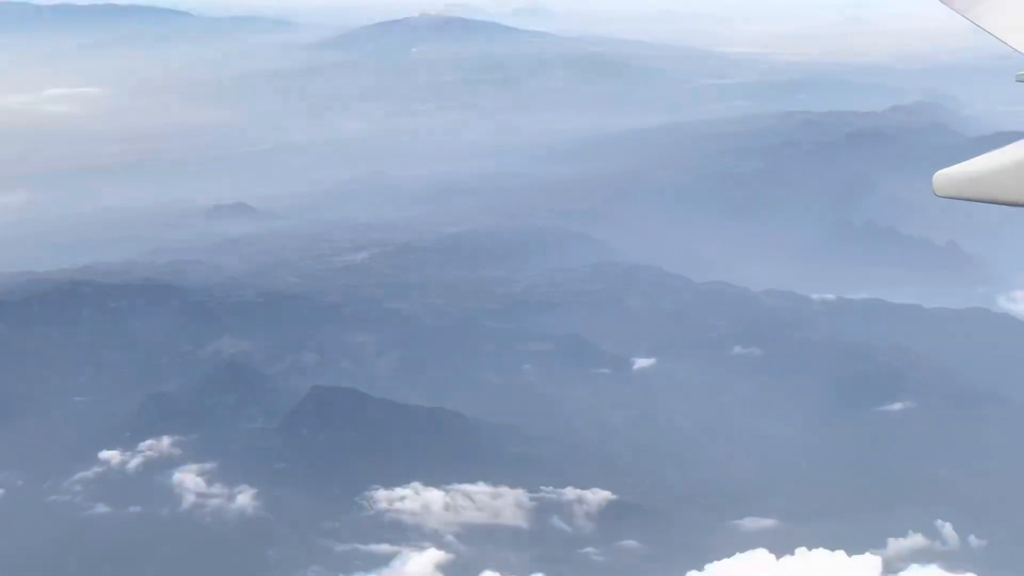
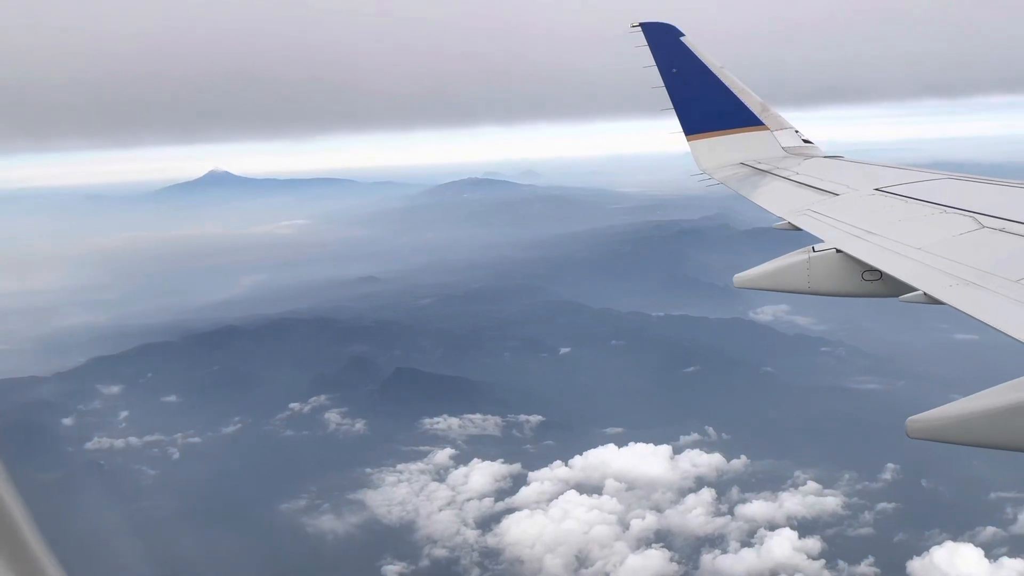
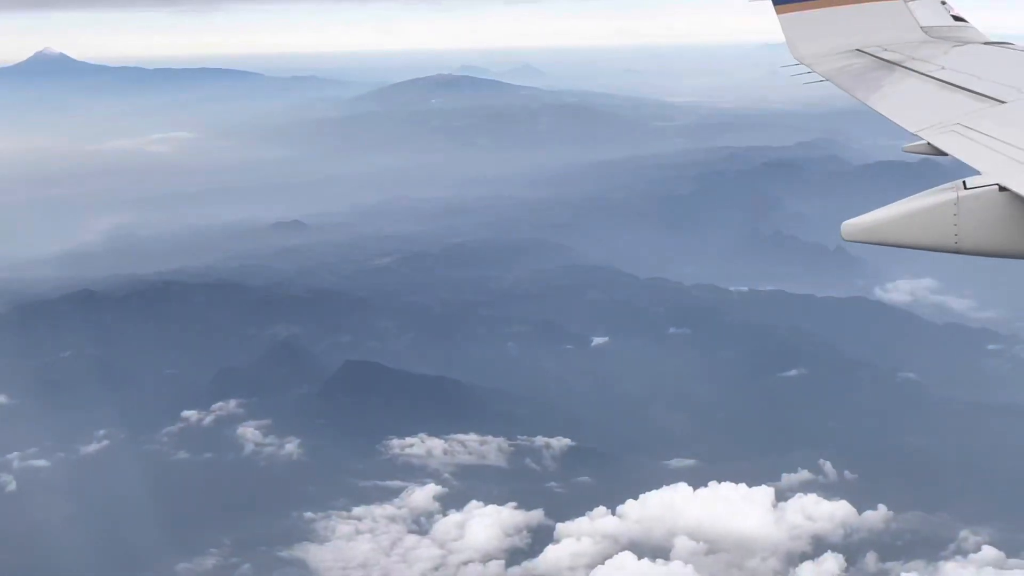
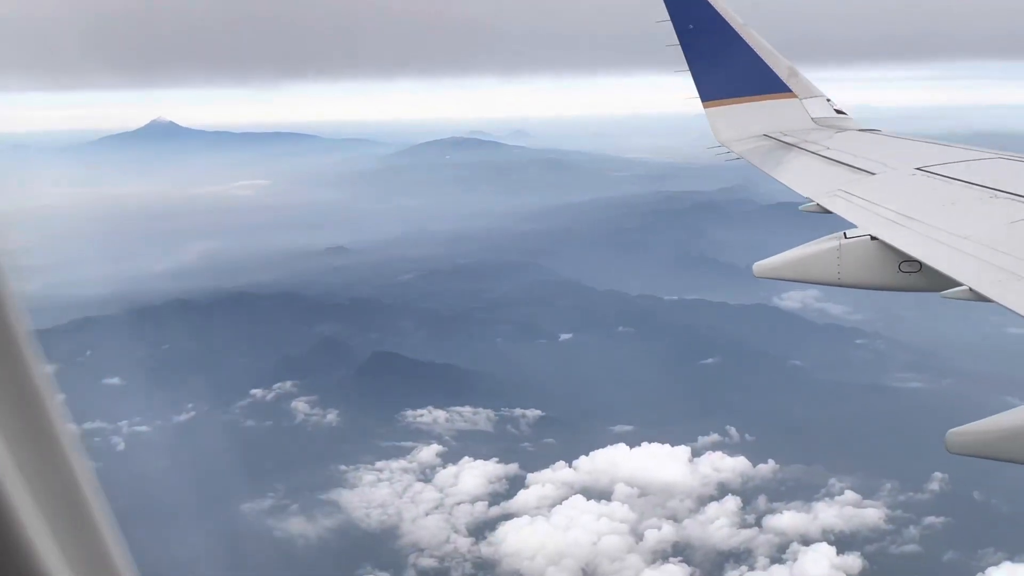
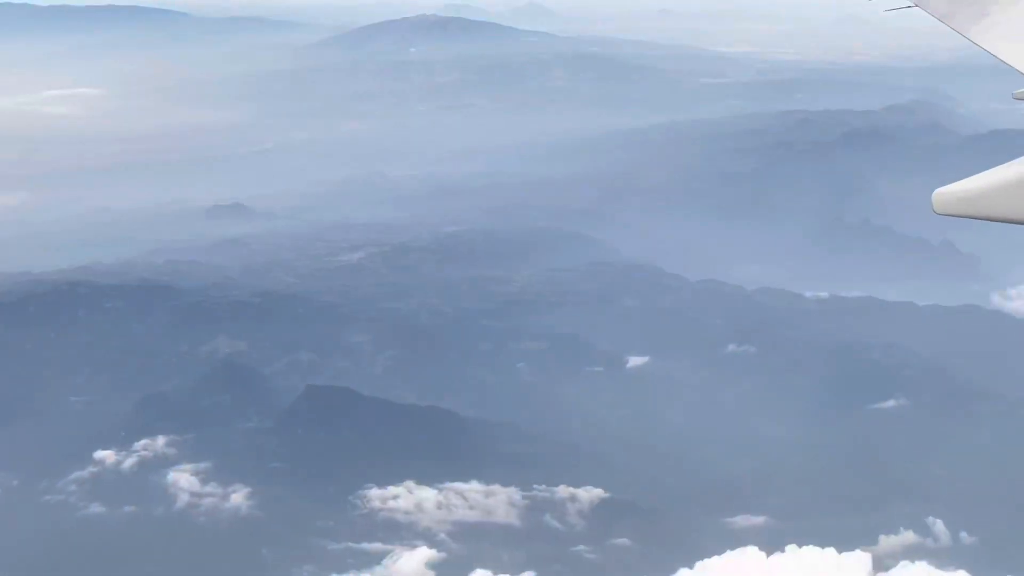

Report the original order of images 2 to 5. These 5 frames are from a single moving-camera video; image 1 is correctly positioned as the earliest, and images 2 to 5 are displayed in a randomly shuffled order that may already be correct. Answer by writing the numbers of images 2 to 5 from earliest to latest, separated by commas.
5, 3, 4, 2
